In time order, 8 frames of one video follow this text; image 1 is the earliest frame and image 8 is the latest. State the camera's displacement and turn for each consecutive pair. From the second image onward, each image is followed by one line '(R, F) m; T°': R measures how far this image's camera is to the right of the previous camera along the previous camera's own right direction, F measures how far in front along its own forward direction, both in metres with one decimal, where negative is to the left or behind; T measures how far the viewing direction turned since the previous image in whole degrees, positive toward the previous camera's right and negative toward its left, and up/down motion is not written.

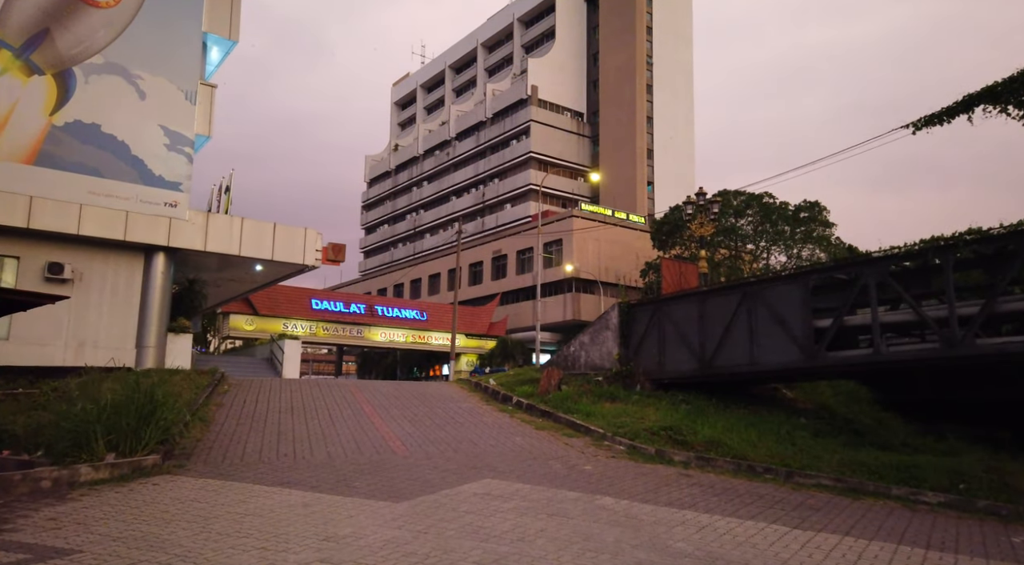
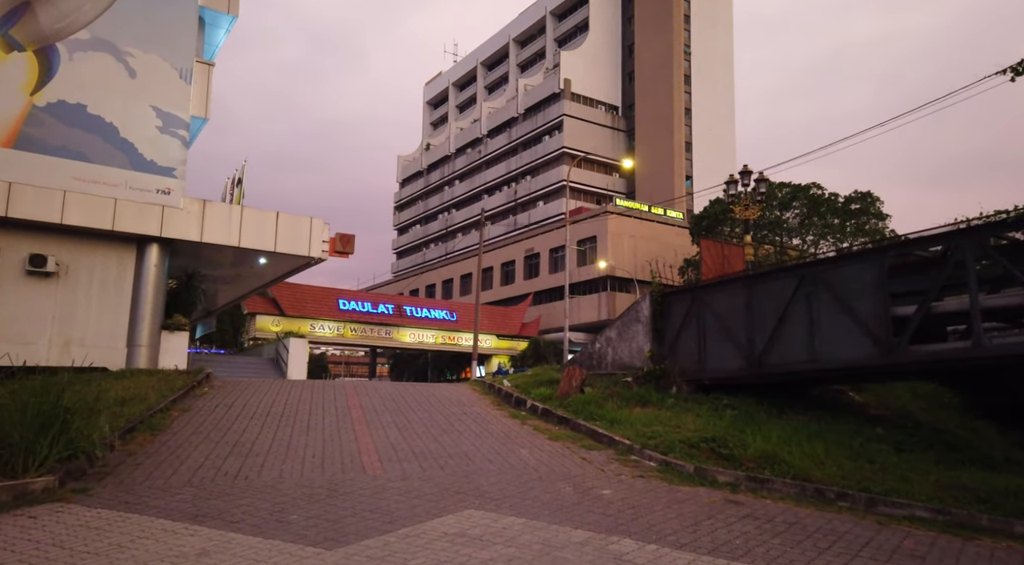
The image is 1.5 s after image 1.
(+0.6, +2.4) m; -3°
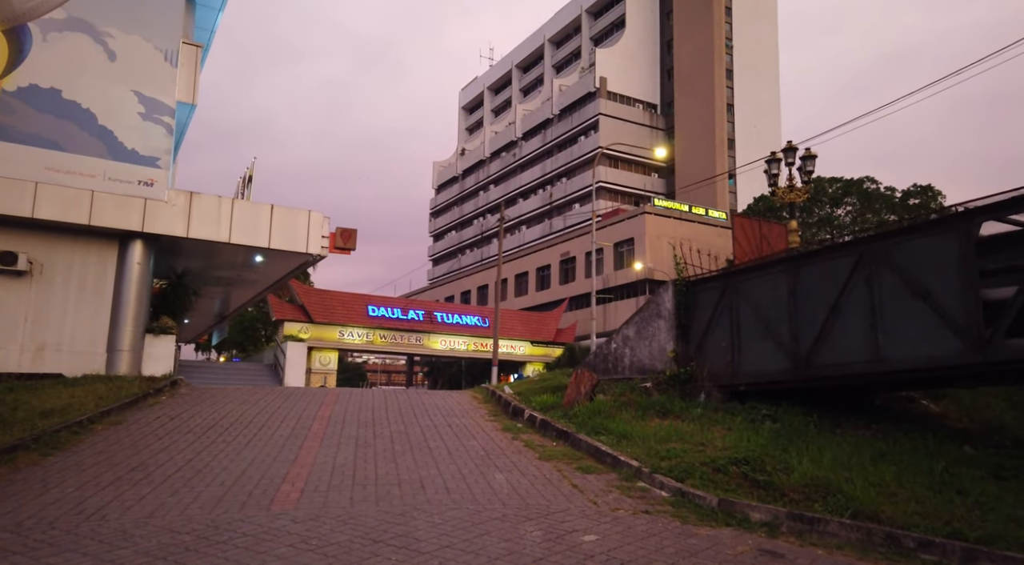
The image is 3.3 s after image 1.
(+1.0, +2.4) m; -4°
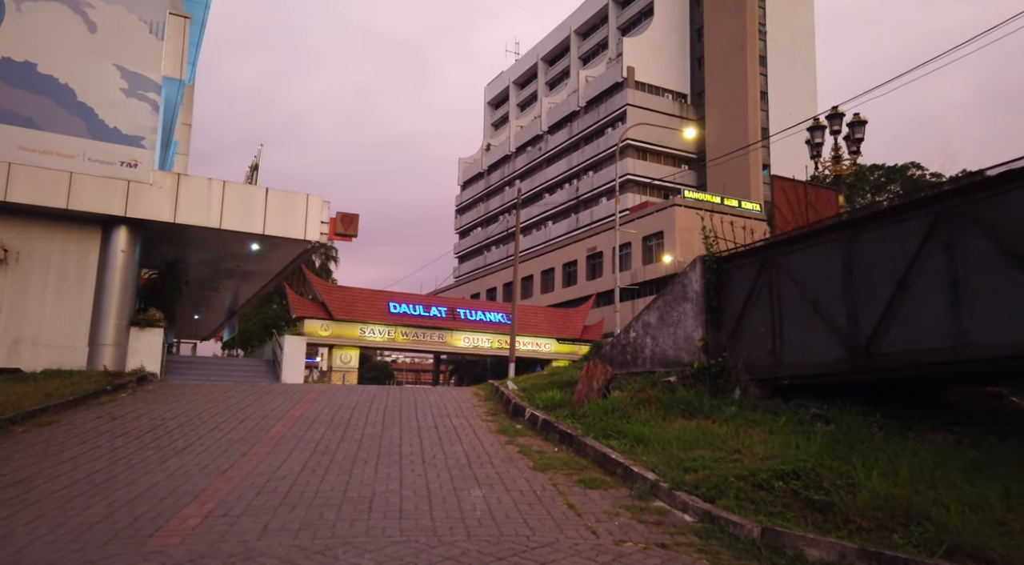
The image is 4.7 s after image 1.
(+0.5, +1.9) m; -3°
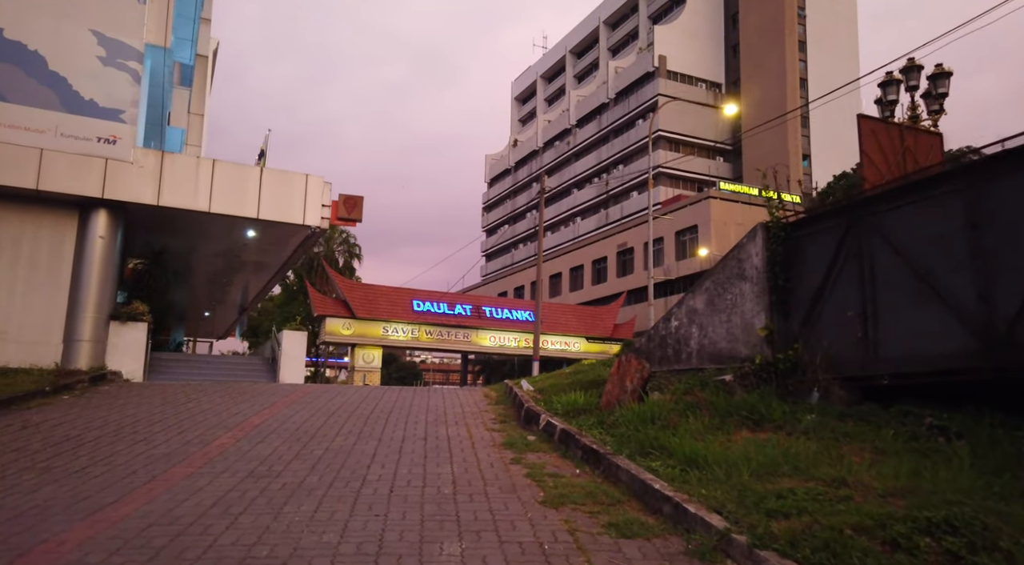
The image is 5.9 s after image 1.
(+0.3, +2.3) m; -3°
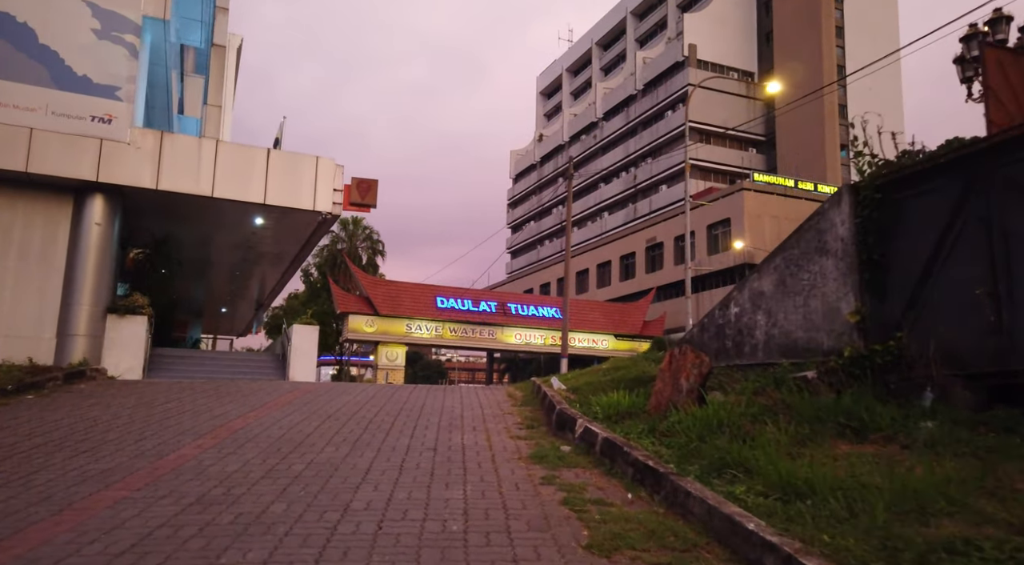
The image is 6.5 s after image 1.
(0.0, +1.6) m; -2°
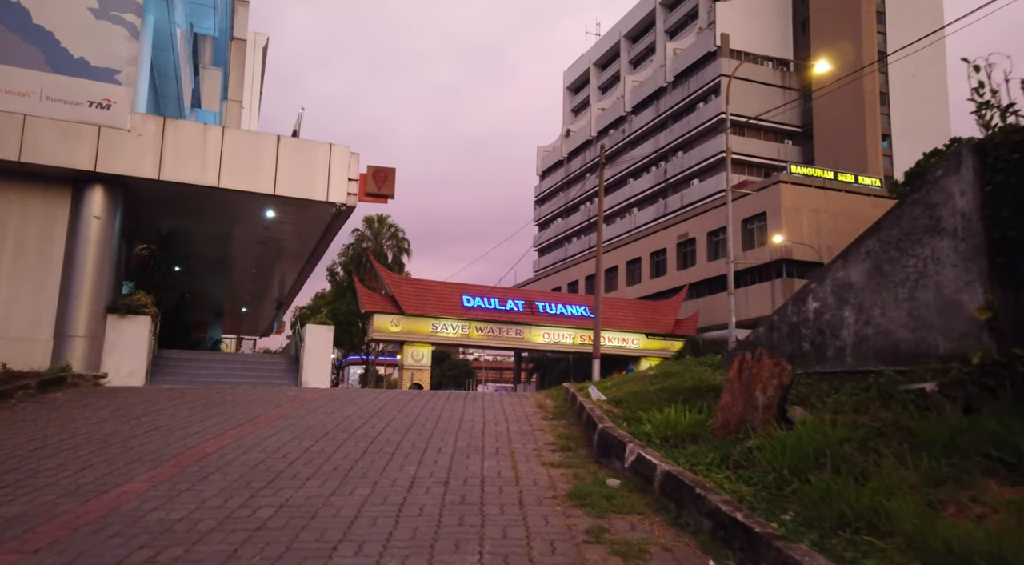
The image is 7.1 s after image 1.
(0.0, +1.5) m; -2°
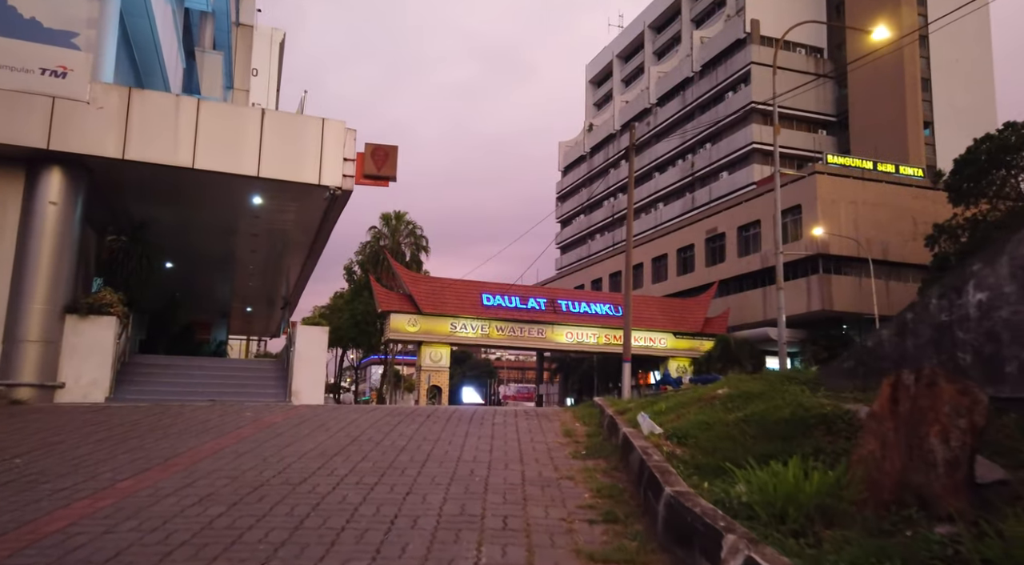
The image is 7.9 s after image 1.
(0.0, +2.3) m; -2°
